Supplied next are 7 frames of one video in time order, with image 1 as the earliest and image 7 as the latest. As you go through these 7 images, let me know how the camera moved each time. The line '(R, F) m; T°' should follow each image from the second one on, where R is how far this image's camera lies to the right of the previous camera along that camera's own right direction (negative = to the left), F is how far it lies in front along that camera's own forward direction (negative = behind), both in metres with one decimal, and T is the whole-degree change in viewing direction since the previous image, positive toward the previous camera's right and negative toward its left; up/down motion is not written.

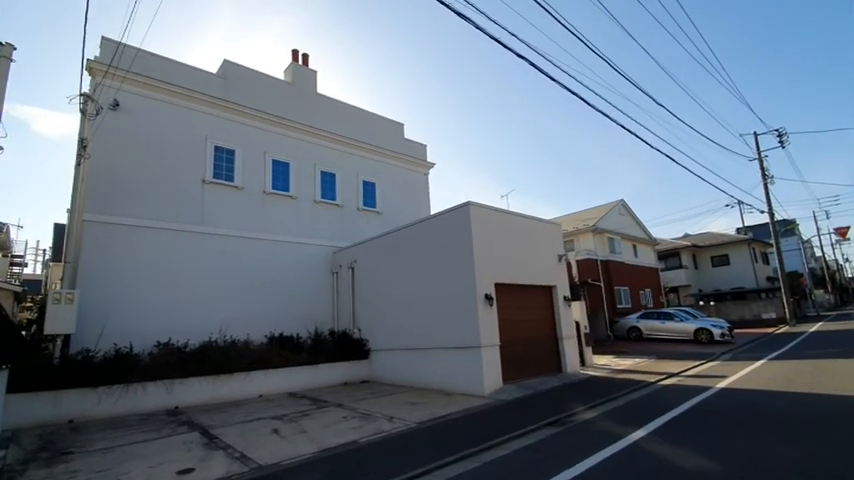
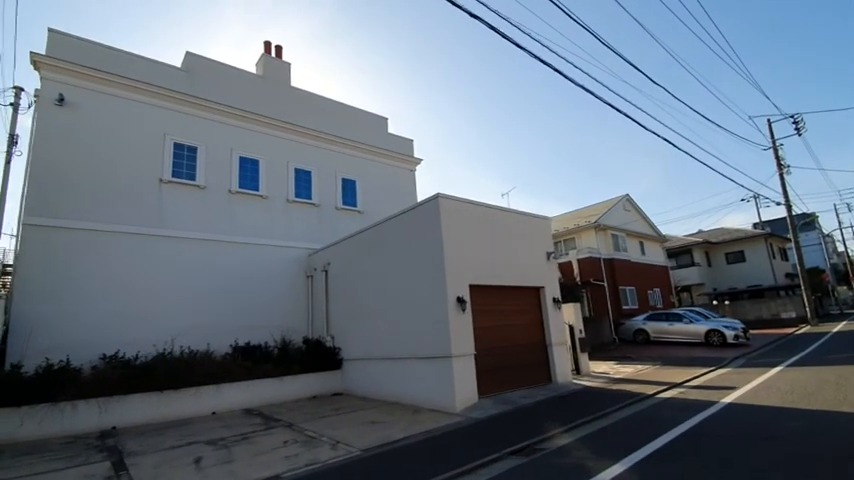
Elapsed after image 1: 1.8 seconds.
(+1.0, +1.1) m; -2°
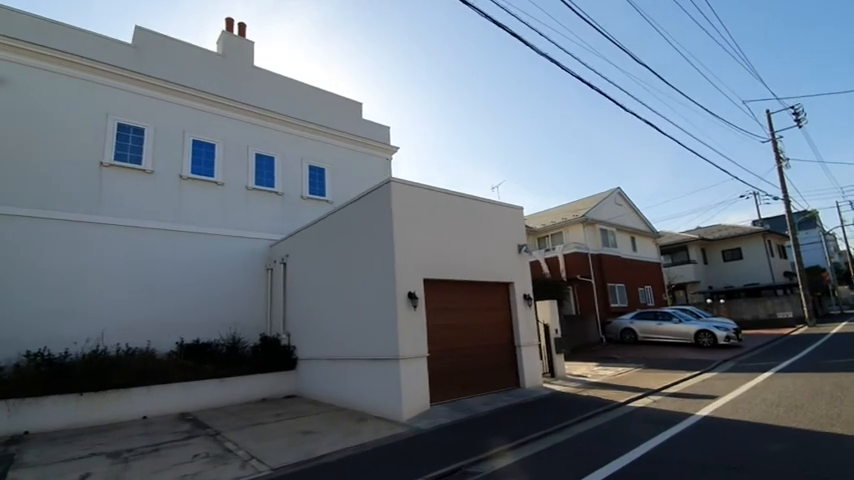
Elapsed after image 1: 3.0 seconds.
(+1.0, +0.9) m; 0°
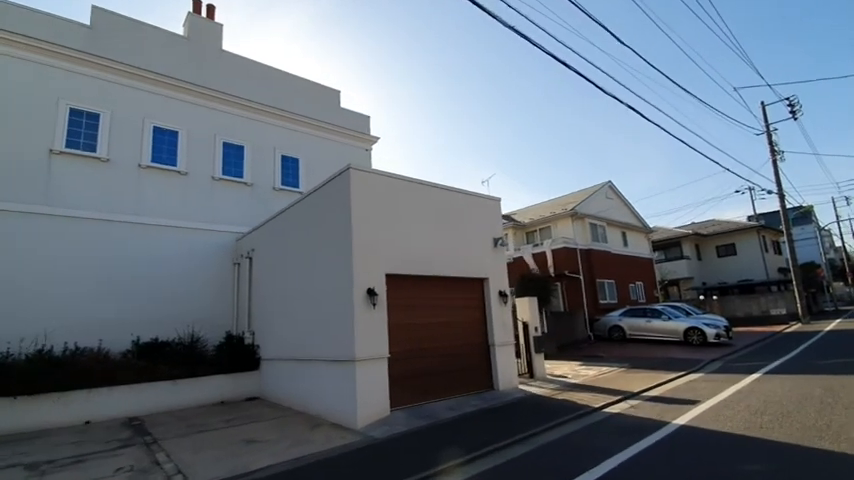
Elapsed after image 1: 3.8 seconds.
(+0.6, +0.6) m; 0°
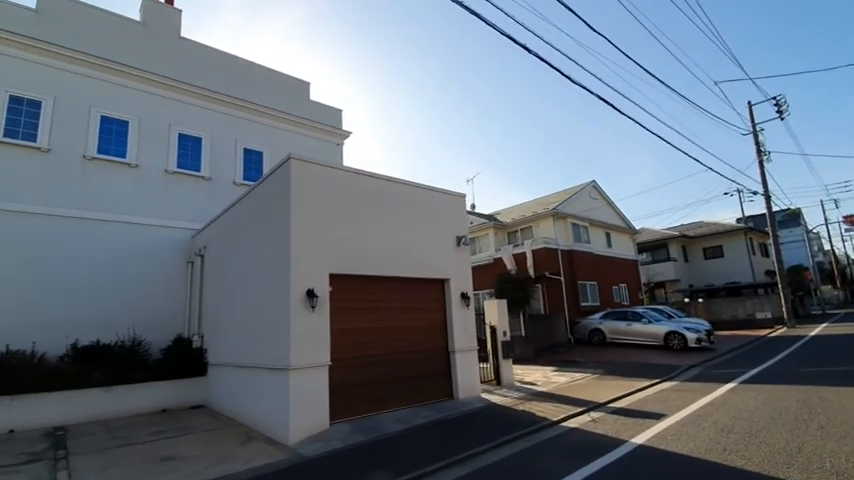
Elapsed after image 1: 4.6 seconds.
(+0.7, +0.6) m; +1°
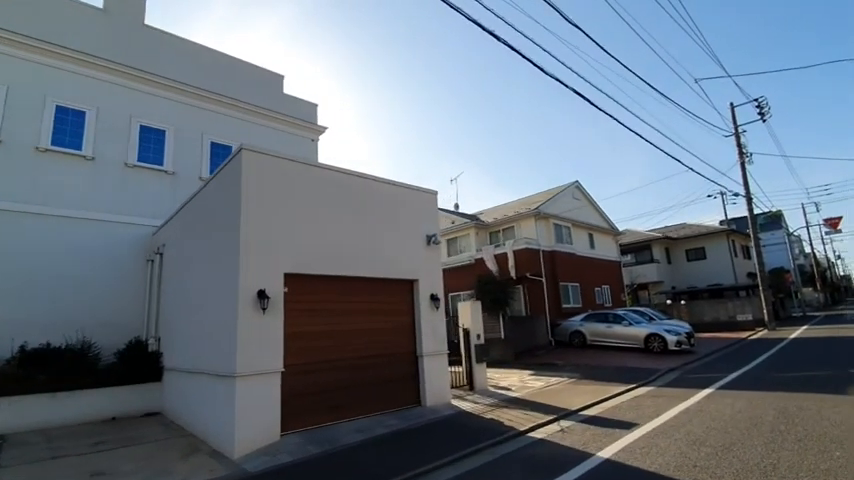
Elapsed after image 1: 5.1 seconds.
(+0.4, +0.4) m; +1°
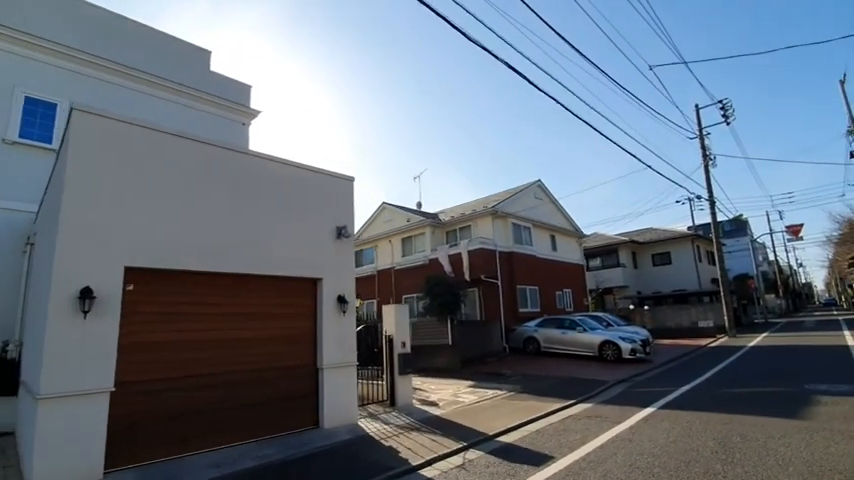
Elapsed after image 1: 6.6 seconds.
(+1.2, +1.2) m; +3°
